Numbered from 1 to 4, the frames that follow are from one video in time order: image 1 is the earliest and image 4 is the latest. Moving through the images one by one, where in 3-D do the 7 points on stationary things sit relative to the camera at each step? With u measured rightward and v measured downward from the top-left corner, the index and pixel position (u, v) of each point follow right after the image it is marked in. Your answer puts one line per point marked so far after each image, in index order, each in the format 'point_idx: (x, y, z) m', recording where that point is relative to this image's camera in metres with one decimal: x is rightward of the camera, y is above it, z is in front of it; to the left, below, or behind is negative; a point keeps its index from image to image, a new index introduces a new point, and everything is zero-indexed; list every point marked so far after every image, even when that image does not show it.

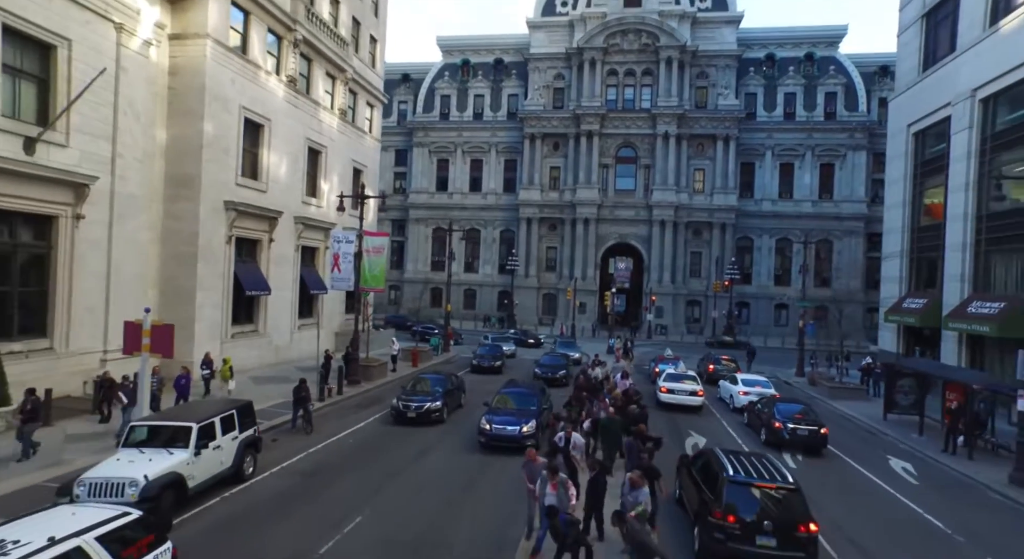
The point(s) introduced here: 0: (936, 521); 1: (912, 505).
0: (+8.8, -5.0, +13.1) m
1: (+9.0, -5.1, +14.3) m
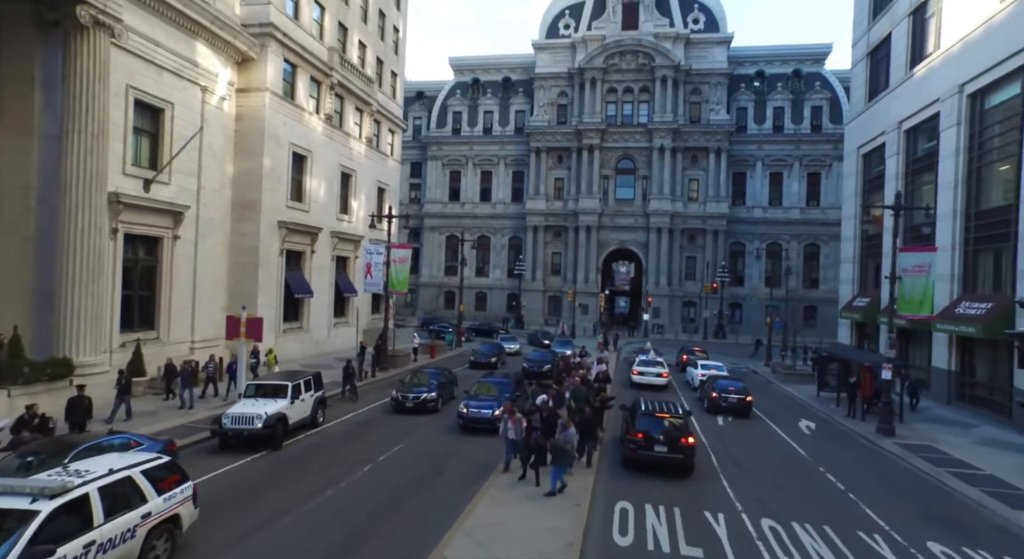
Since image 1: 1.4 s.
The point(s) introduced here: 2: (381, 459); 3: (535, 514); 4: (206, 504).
0: (+8.6, -5.1, +18.5) m
1: (+8.8, -5.2, +19.7) m
2: (-3.8, -4.9, +16.6) m
3: (+0.3, -4.6, +12.2) m
4: (-6.6, -4.8, +13.0) m
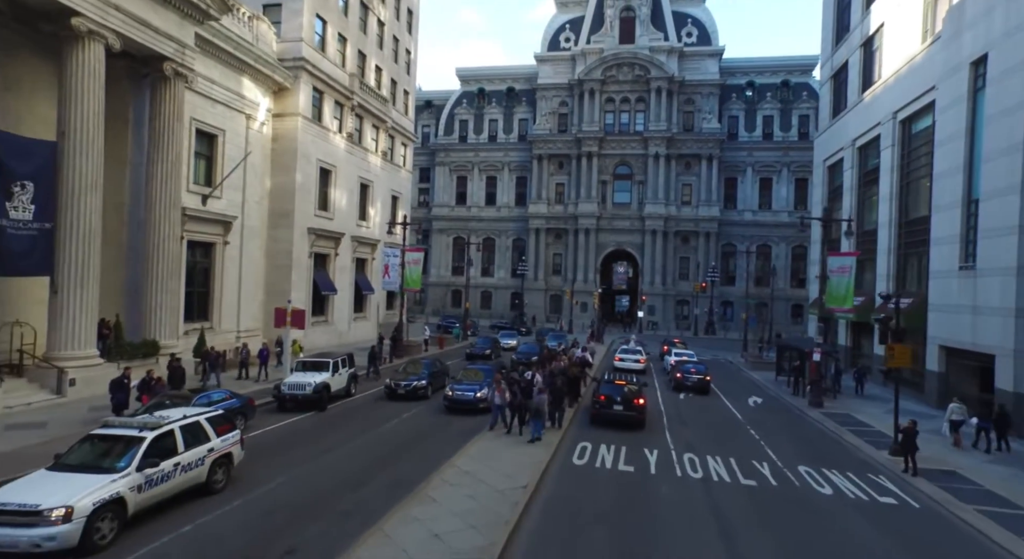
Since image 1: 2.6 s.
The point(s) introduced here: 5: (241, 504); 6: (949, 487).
0: (+8.4, -5.1, +23.0) m
1: (+8.7, -5.1, +24.2) m
2: (-4.0, -4.9, +21.2) m
3: (0.0, -4.6, +16.8) m
4: (-6.8, -4.8, +17.6) m
5: (-5.7, -4.7, +13.1) m
6: (+10.1, -4.8, +14.5) m
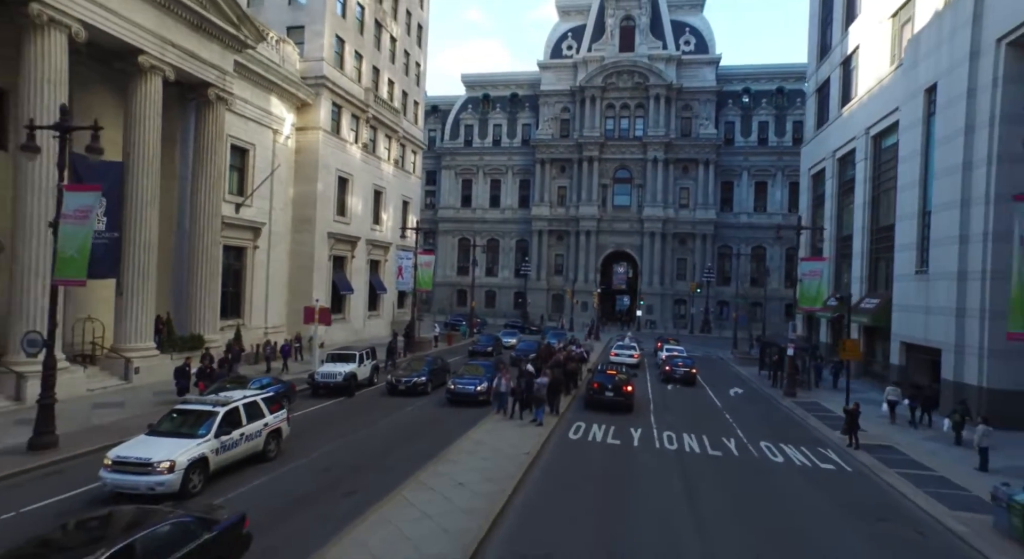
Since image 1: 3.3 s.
0: (+8.6, -5.2, +25.8) m
1: (+8.9, -5.2, +27.0) m
2: (-3.9, -5.0, +24.1) m
3: (+0.2, -4.7, +19.7) m
4: (-6.7, -4.9, +20.6) m
5: (-5.5, -4.8, +16.0) m
6: (+10.3, -4.9, +17.3) m
